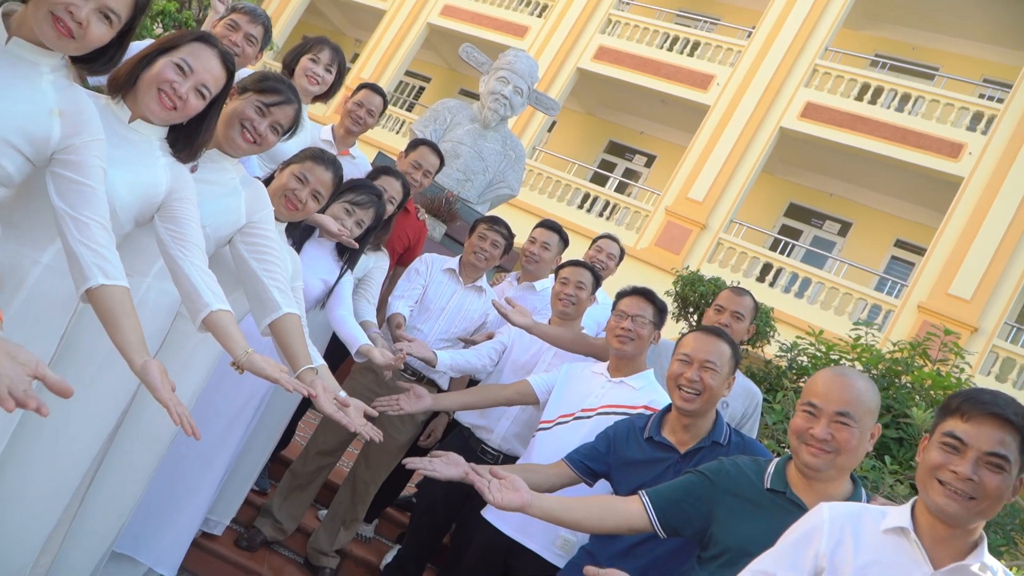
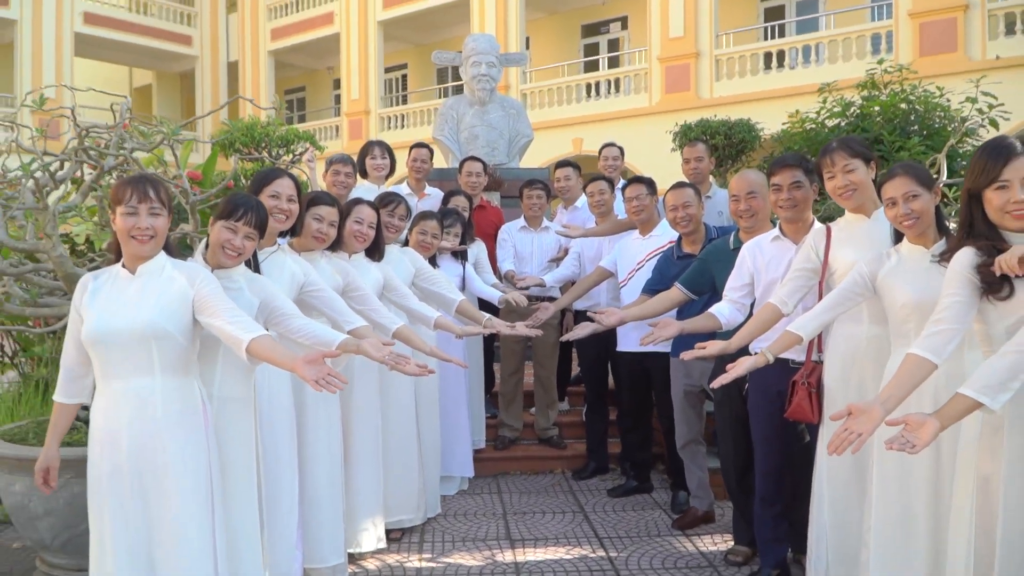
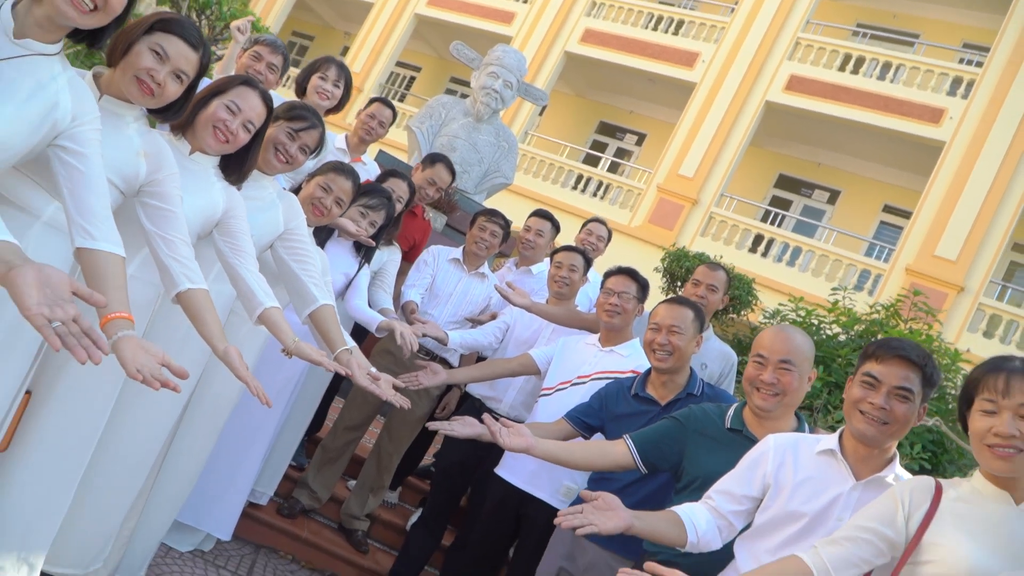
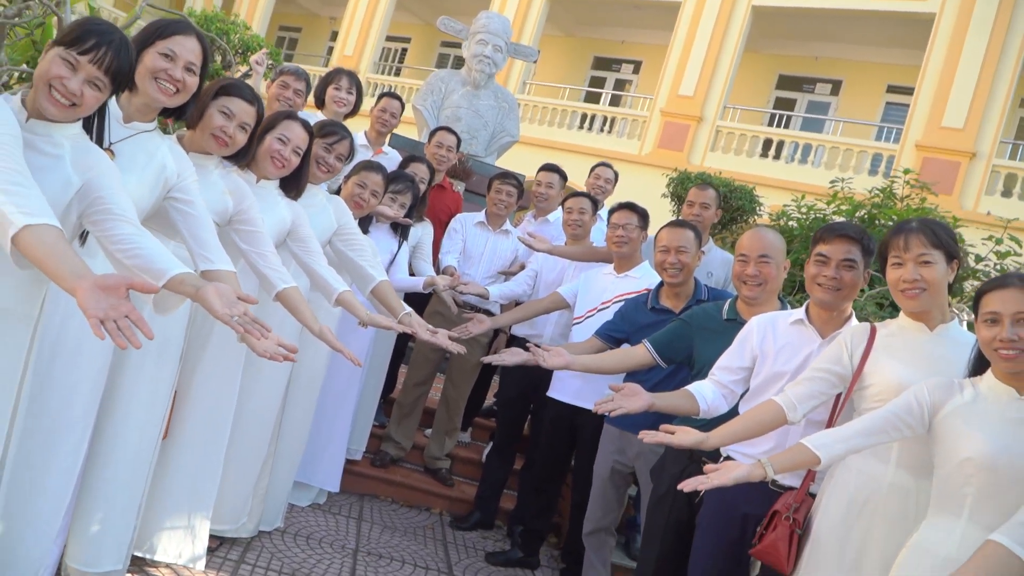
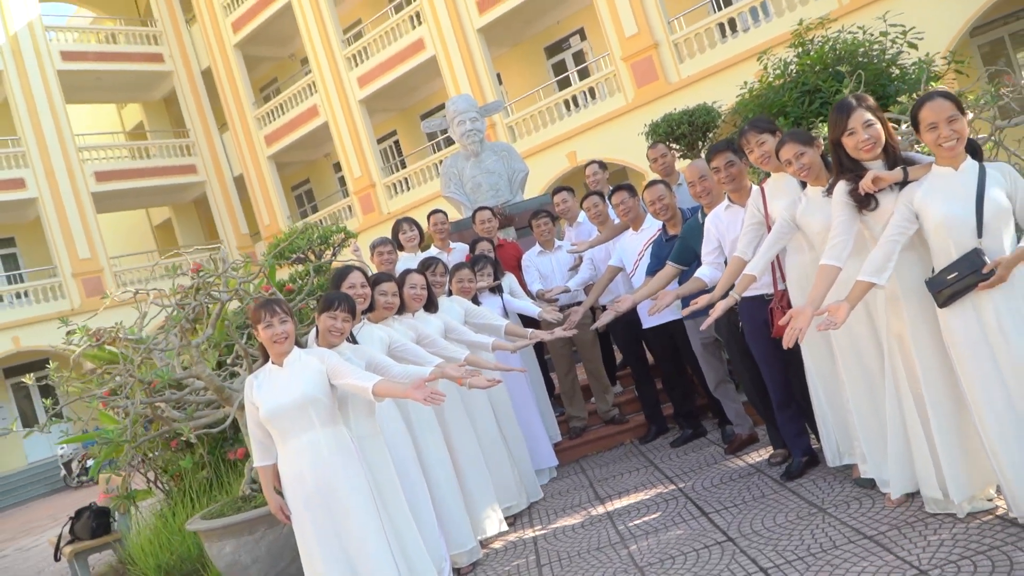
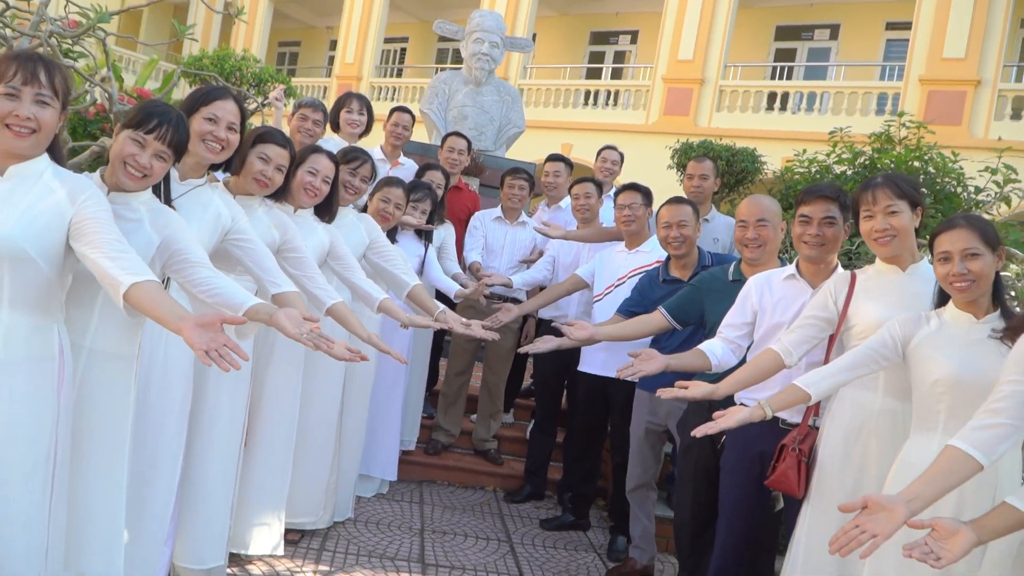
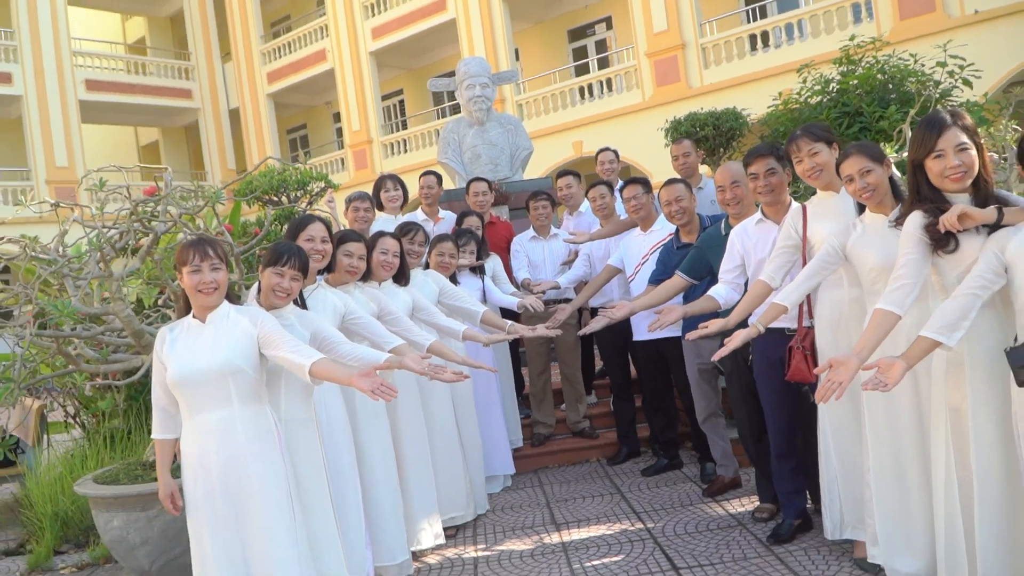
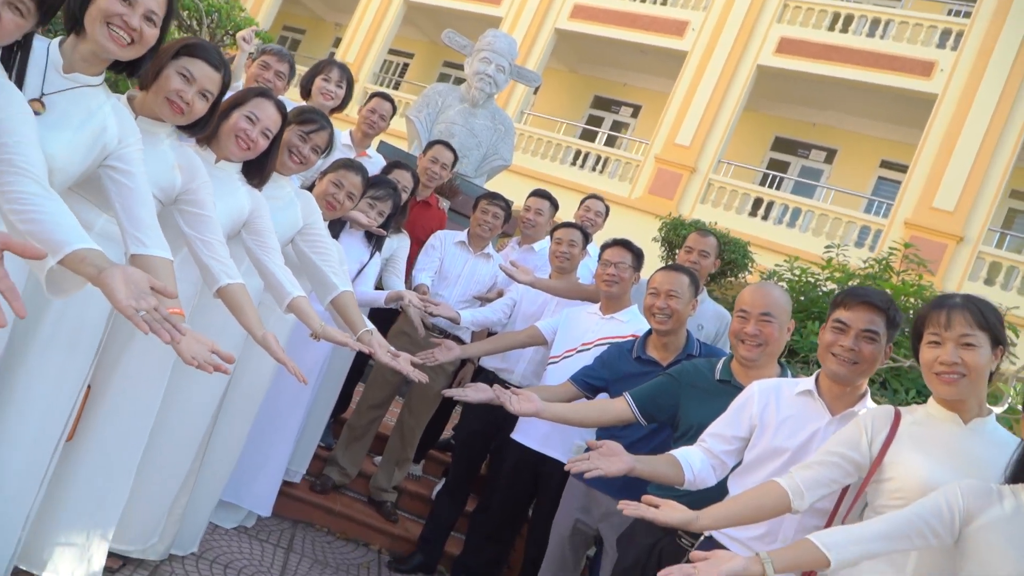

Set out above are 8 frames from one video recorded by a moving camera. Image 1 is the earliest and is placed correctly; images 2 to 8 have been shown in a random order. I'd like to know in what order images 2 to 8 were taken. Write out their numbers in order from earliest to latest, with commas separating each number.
3, 8, 4, 6, 2, 7, 5
